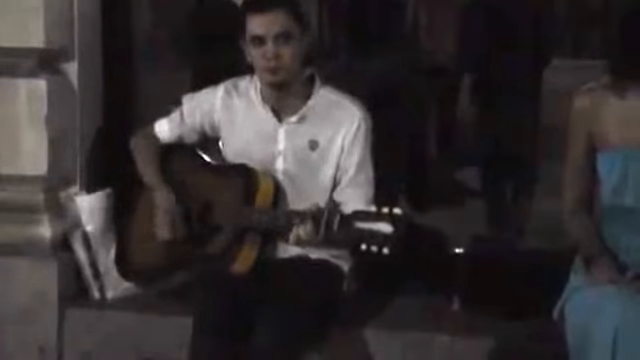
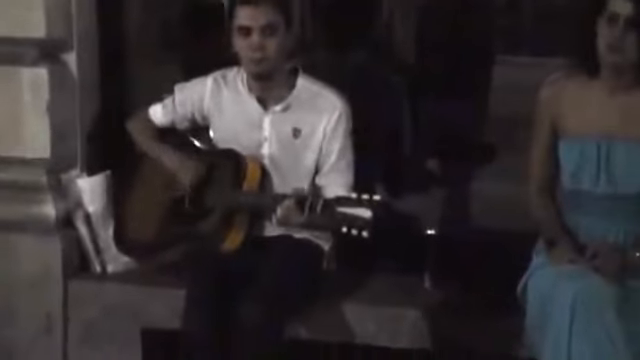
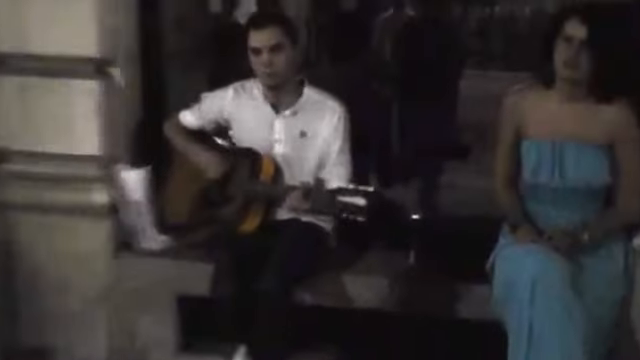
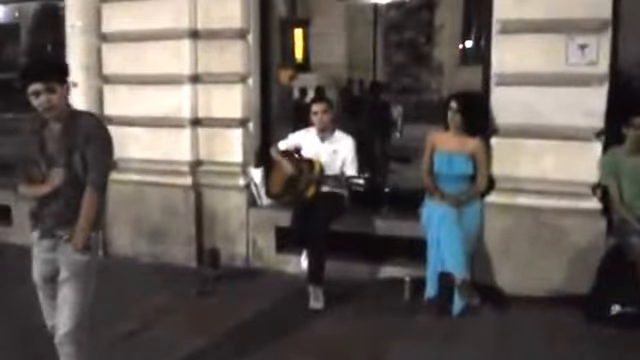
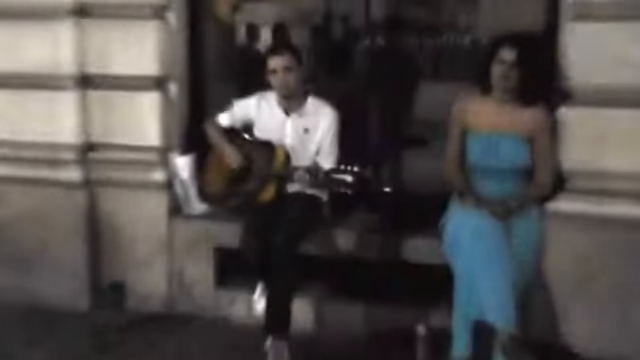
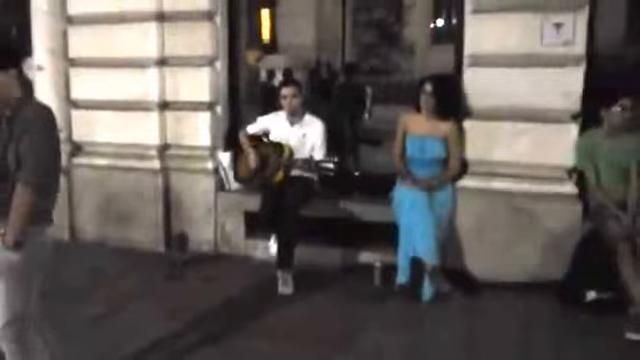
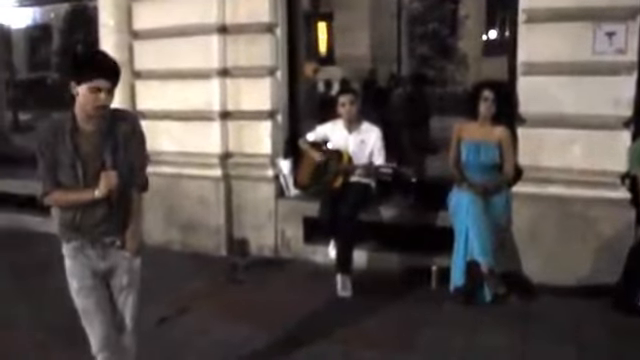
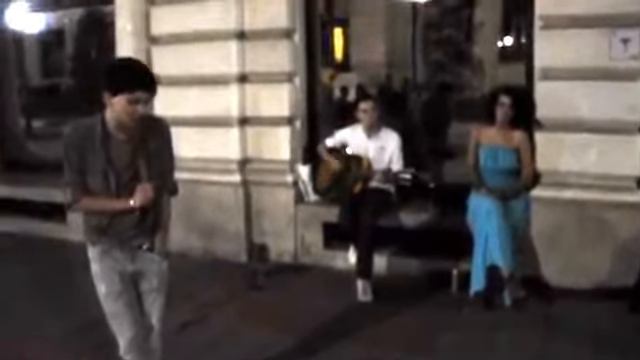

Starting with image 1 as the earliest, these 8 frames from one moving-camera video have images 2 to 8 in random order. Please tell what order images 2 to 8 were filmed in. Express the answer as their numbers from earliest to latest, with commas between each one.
2, 3, 5, 6, 4, 7, 8
